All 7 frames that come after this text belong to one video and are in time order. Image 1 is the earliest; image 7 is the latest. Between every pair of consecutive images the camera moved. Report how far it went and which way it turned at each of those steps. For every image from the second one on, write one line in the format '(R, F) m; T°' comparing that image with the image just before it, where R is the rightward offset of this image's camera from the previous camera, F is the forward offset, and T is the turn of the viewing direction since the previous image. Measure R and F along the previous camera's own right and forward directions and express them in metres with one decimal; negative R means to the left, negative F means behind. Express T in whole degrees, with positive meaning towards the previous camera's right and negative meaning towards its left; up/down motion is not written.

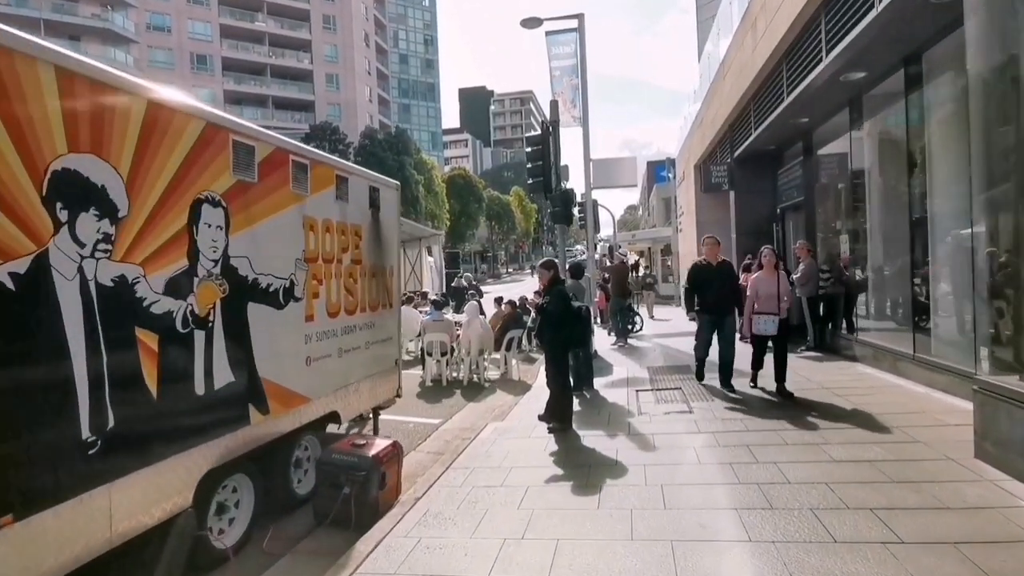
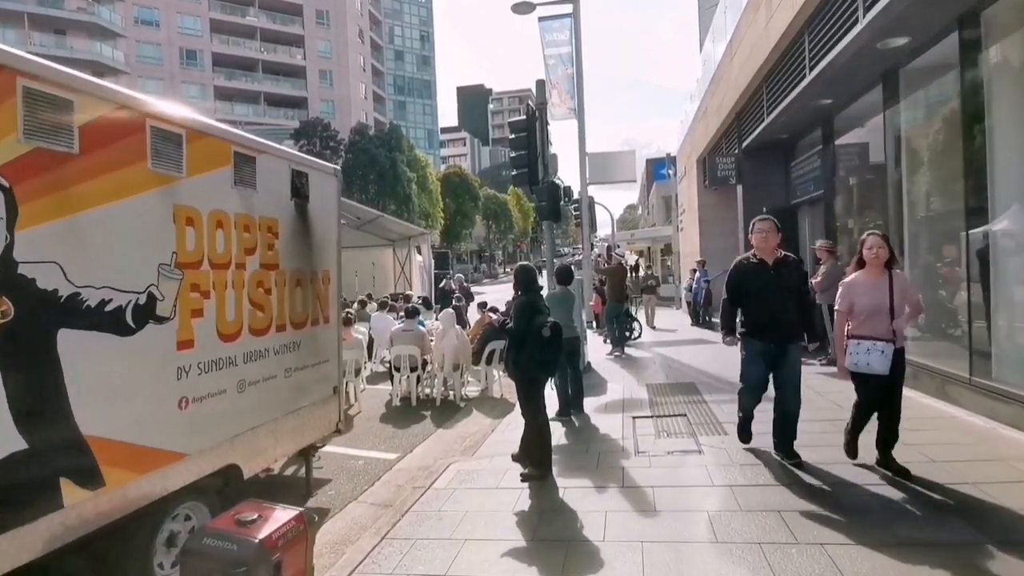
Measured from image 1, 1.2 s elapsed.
(+0.3, +1.4) m; 0°
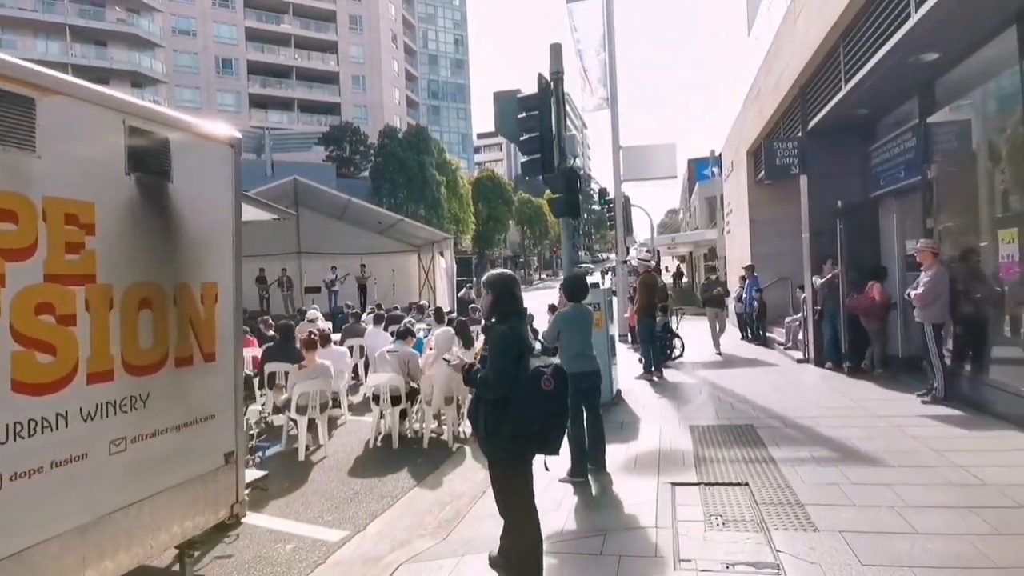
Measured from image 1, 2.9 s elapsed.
(+0.4, +2.0) m; -4°
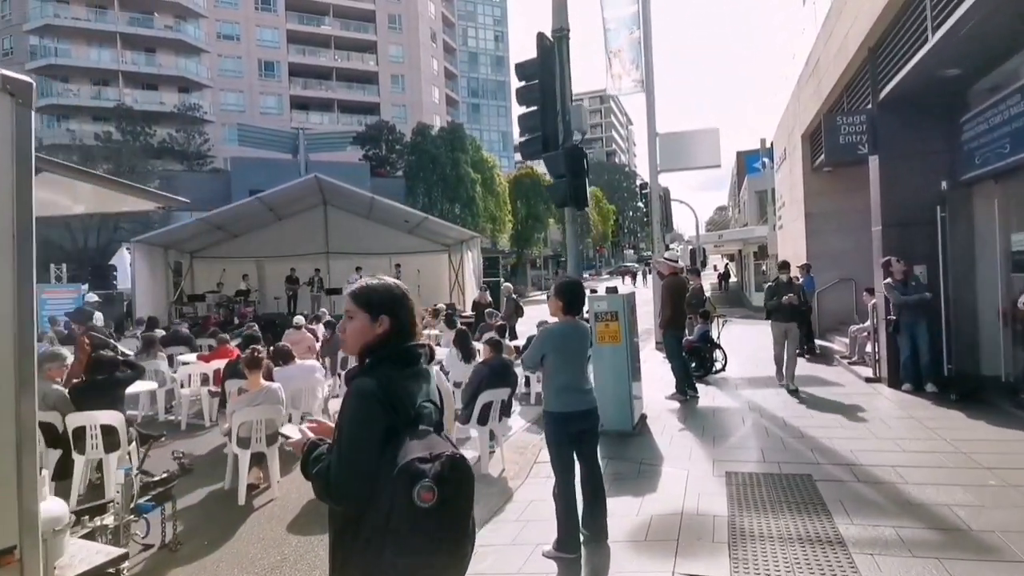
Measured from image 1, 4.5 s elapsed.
(+0.6, +1.5) m; -5°
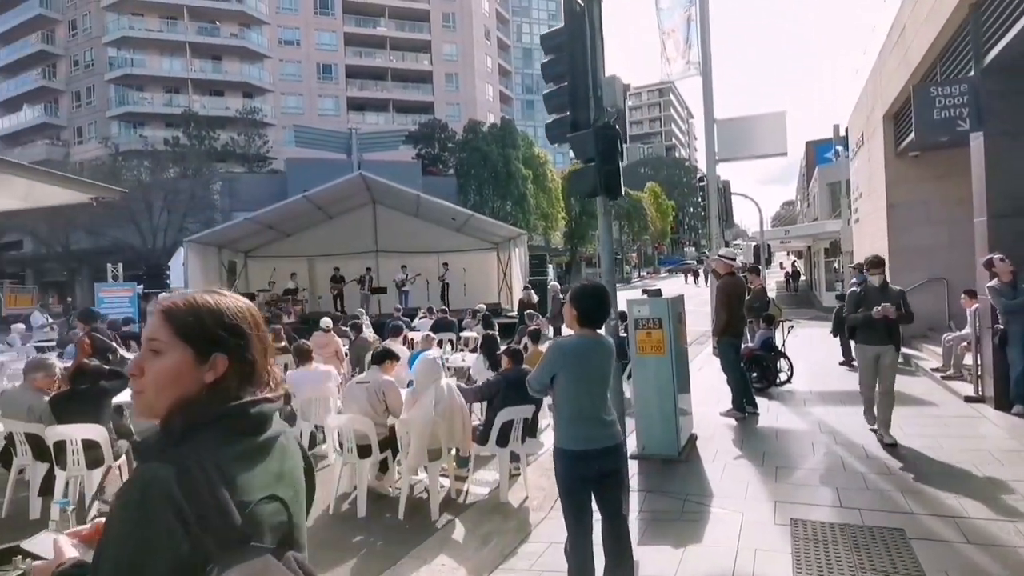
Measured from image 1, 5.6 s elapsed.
(+0.4, +0.9) m; -6°
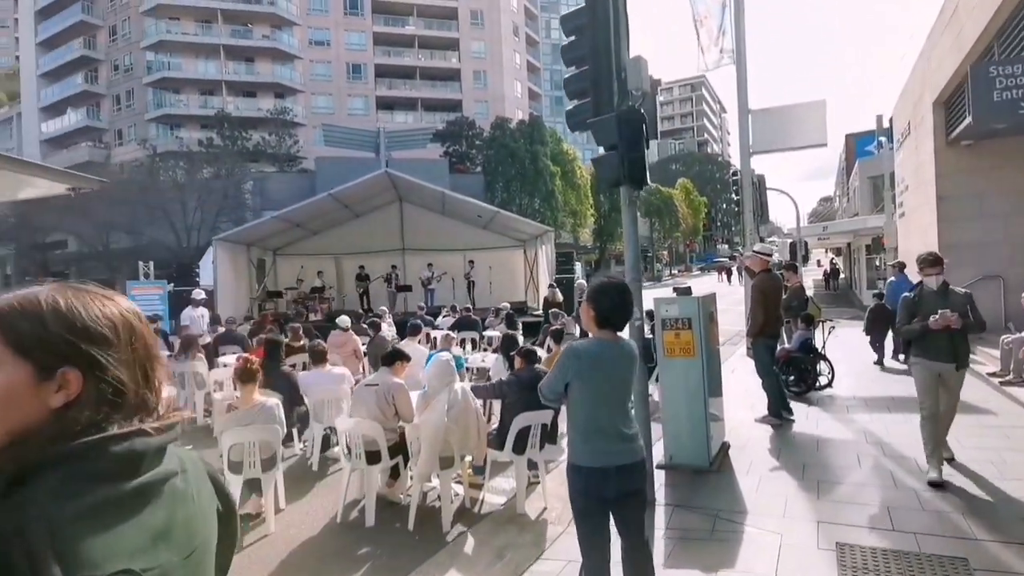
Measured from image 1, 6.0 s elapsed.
(+0.1, +0.4) m; -3°
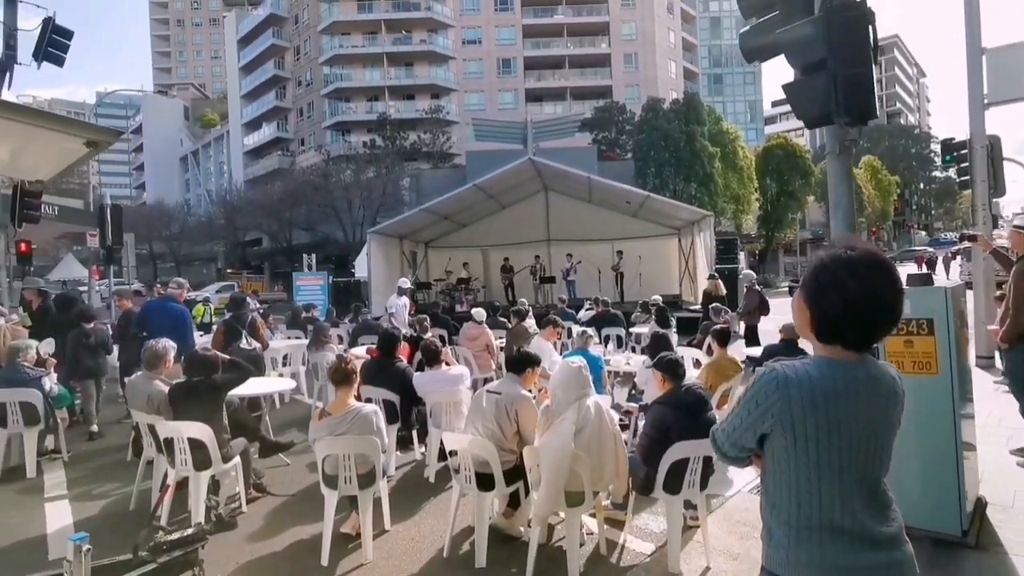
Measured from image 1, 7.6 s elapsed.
(0.0, +1.2) m; -15°
